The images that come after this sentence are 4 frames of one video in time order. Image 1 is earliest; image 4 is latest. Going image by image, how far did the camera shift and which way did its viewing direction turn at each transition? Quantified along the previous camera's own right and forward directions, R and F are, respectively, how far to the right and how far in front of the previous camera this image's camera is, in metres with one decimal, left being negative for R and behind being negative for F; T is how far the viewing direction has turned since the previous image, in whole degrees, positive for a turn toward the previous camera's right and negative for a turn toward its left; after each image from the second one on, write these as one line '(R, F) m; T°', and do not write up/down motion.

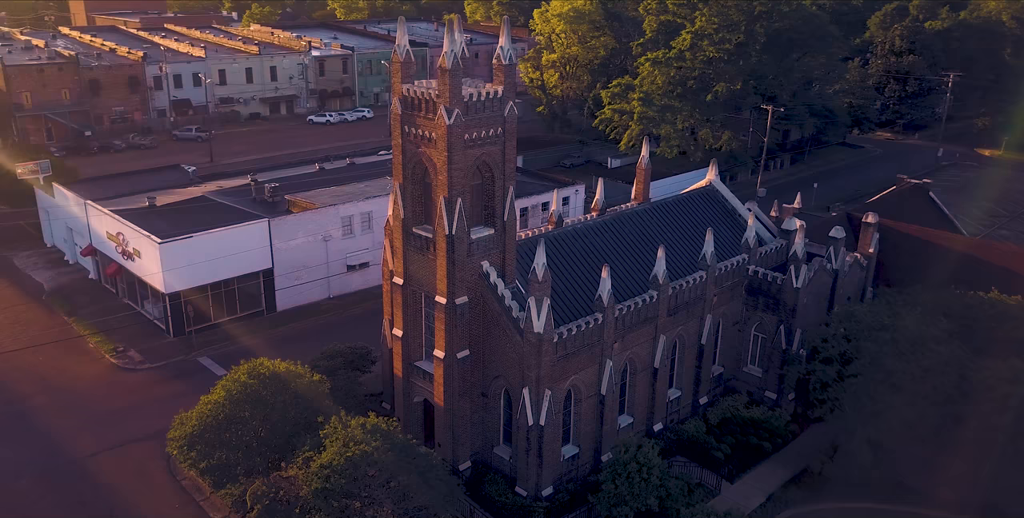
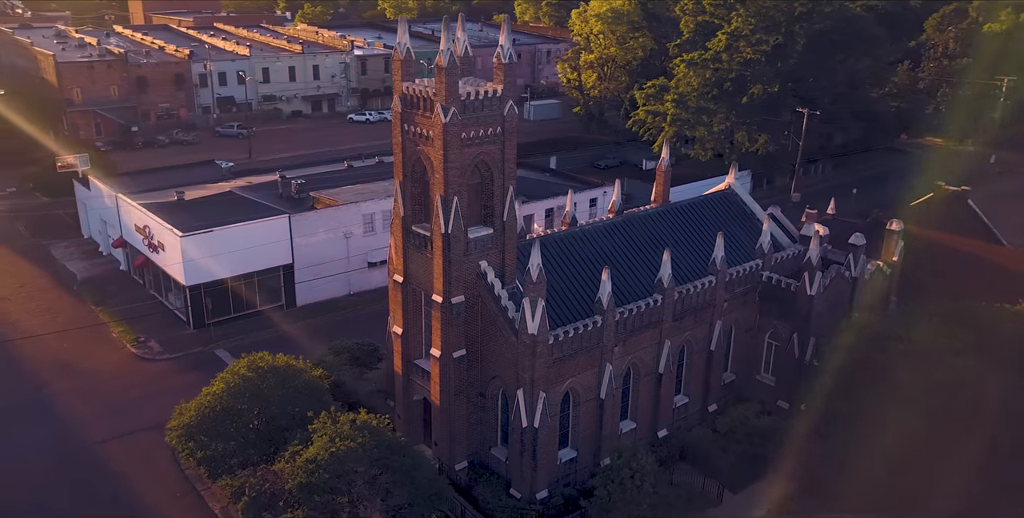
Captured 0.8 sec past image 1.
(+1.7, +0.2) m; -4°
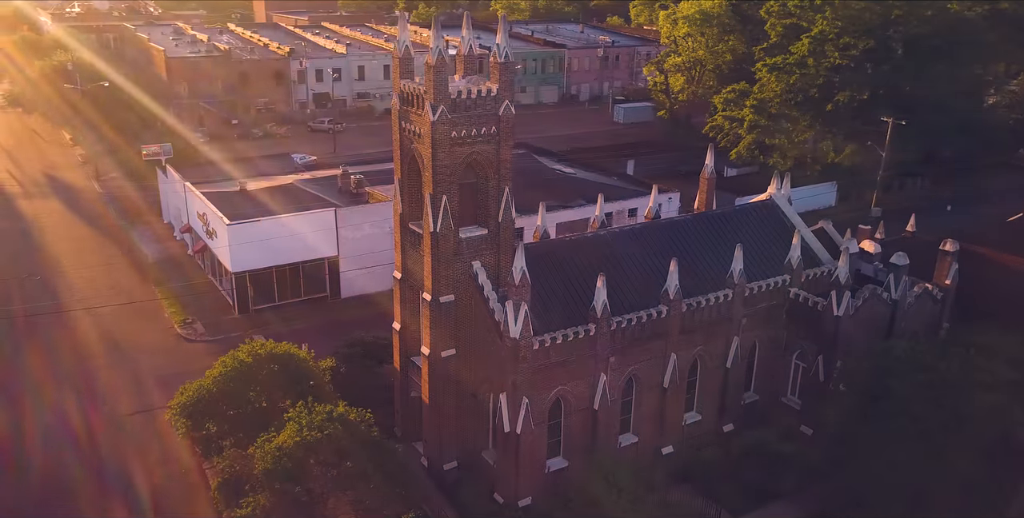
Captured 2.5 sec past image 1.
(+3.8, +0.6) m; -8°
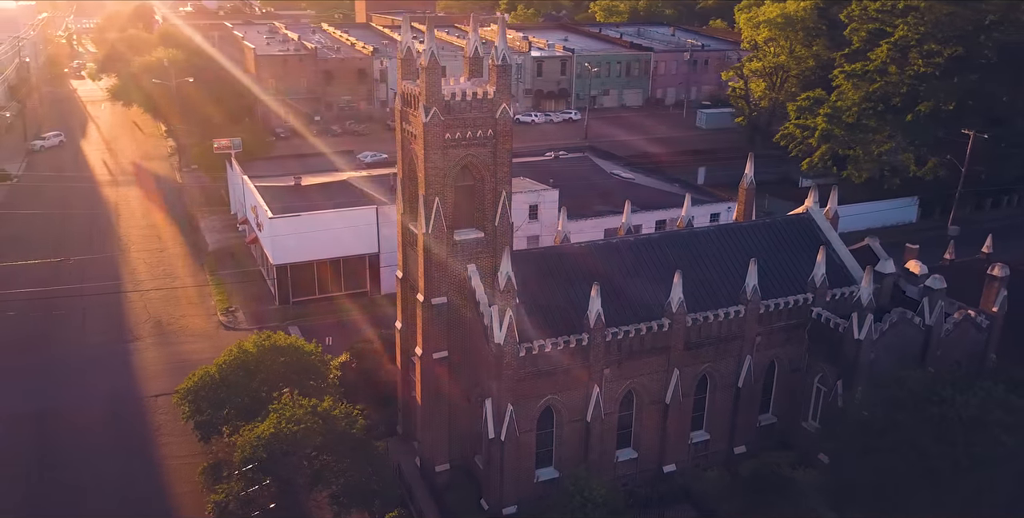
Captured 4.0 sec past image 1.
(+3.3, +0.5) m; -7°
